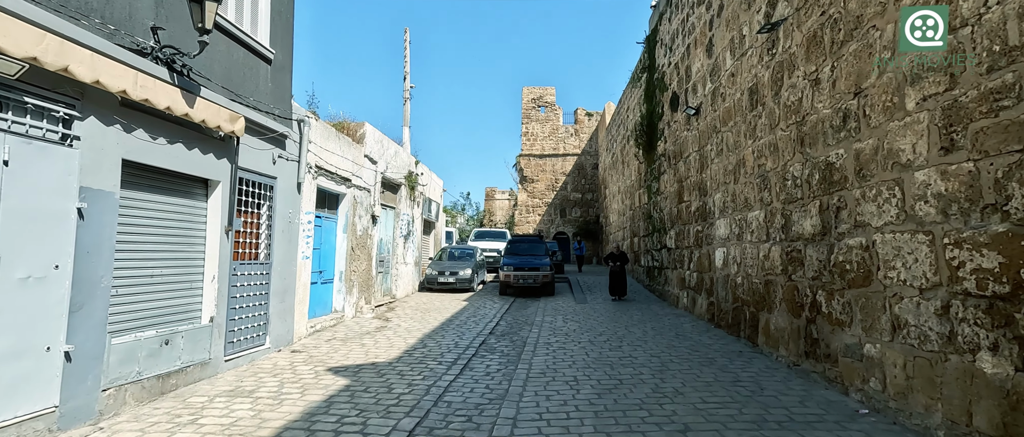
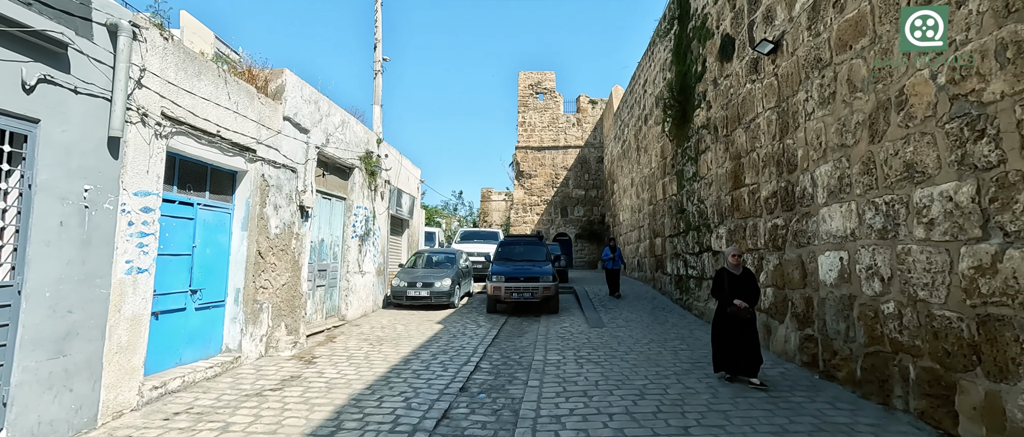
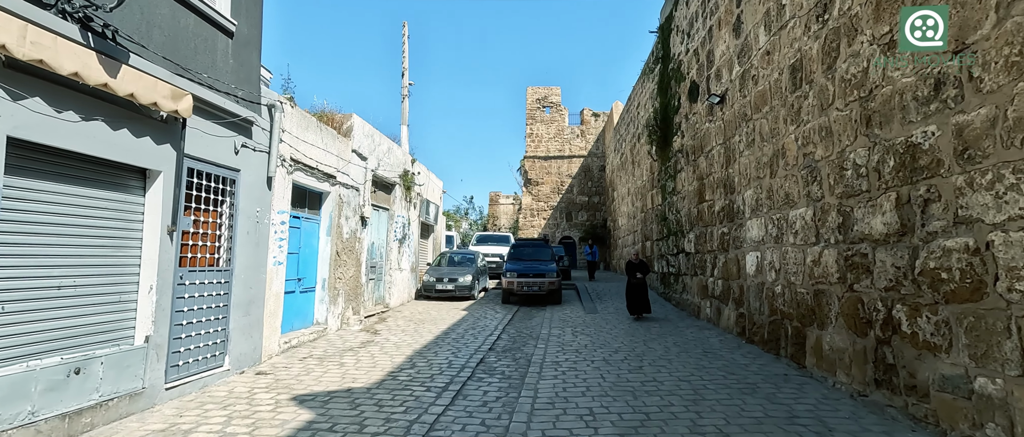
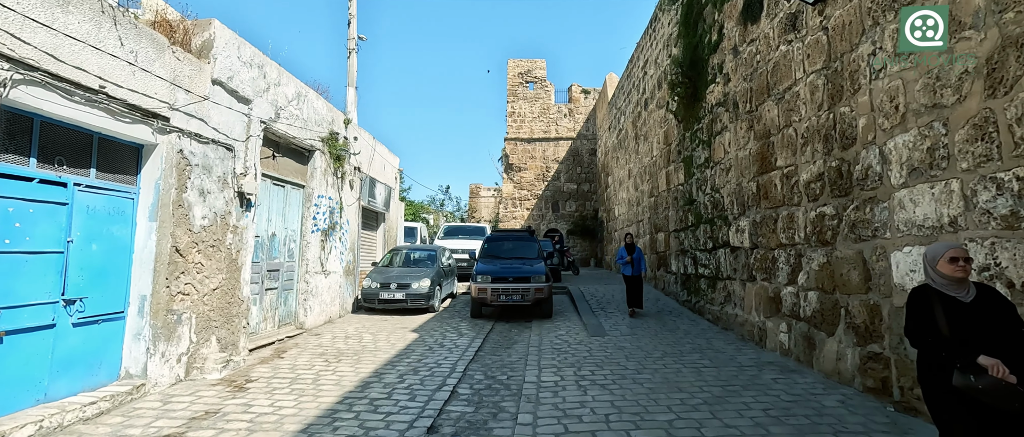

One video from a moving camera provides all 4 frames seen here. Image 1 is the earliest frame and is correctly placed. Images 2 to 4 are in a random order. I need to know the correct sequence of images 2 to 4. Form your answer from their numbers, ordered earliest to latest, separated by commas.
3, 2, 4
